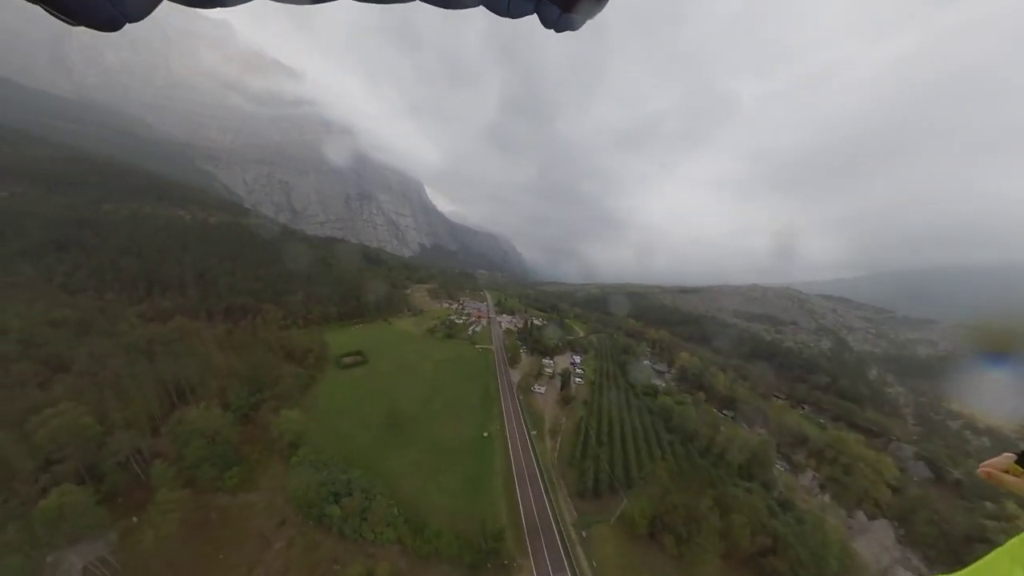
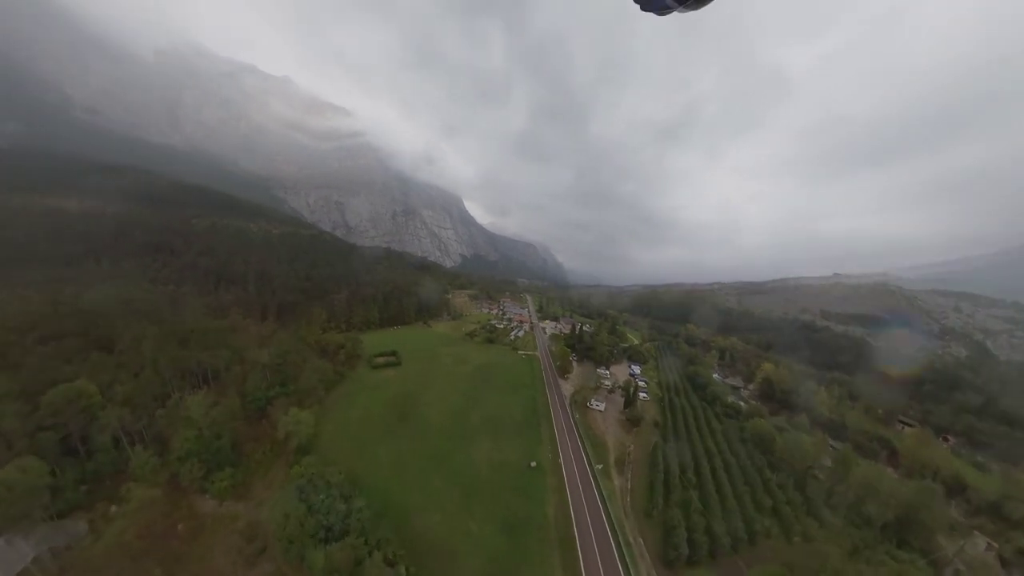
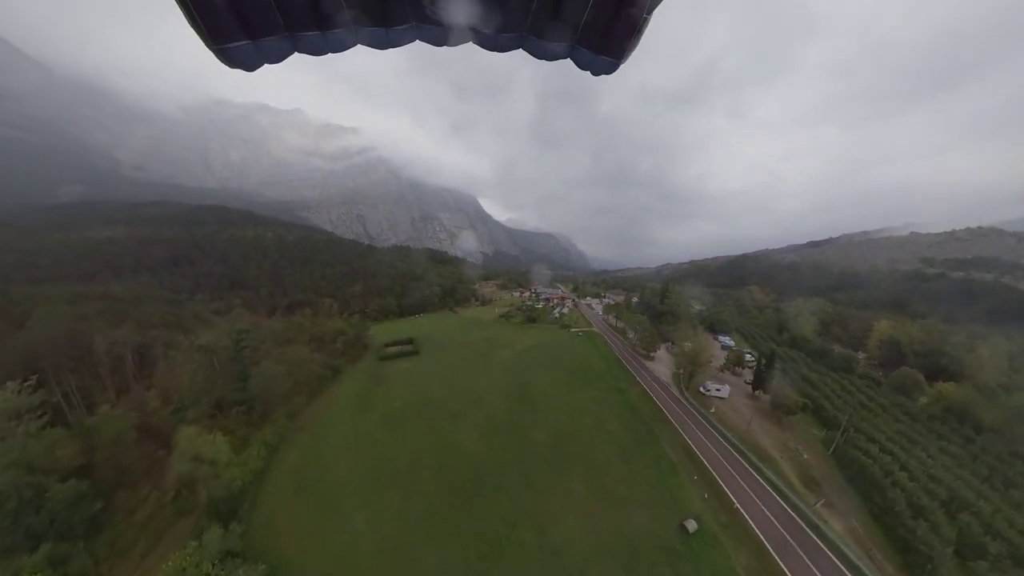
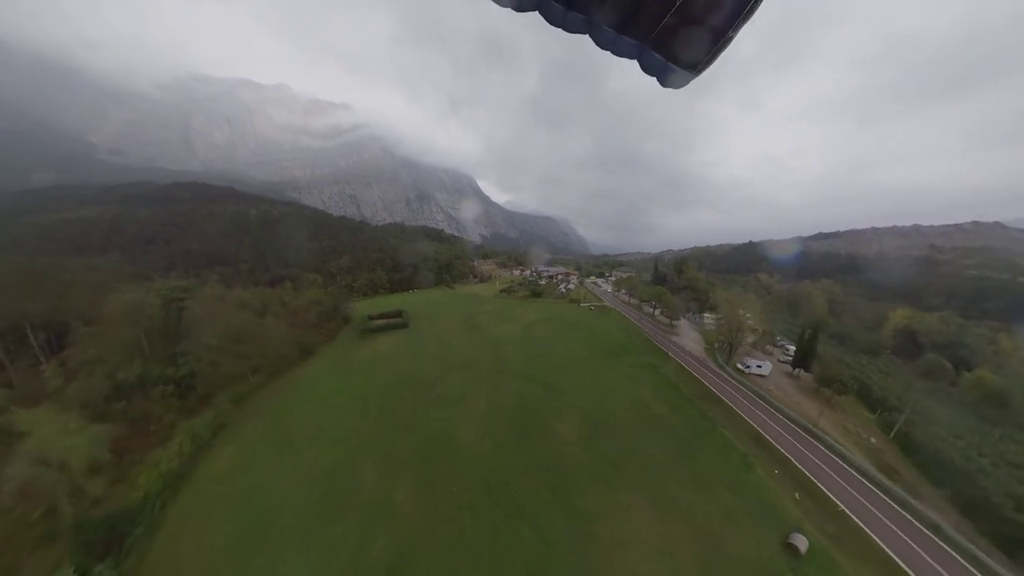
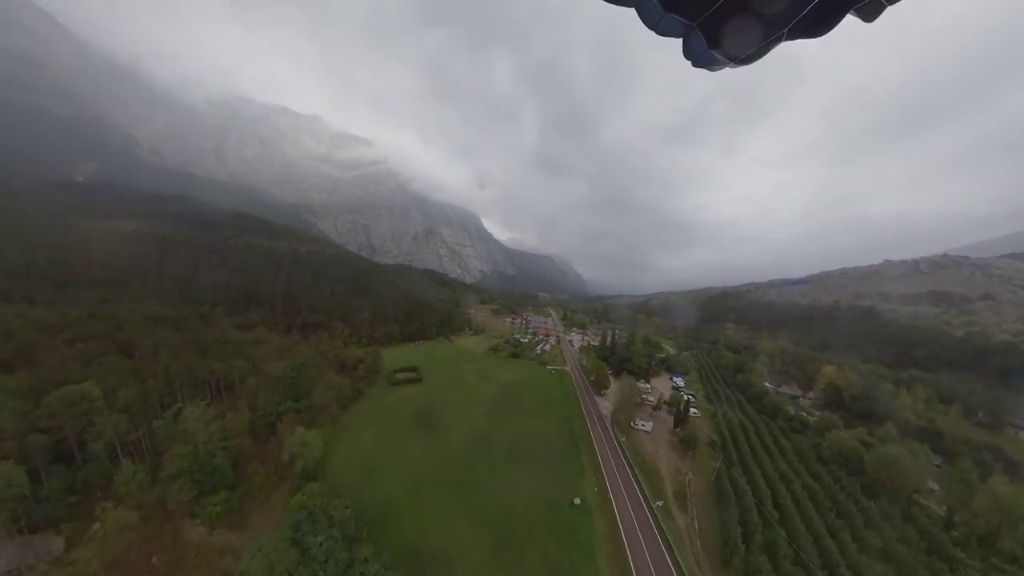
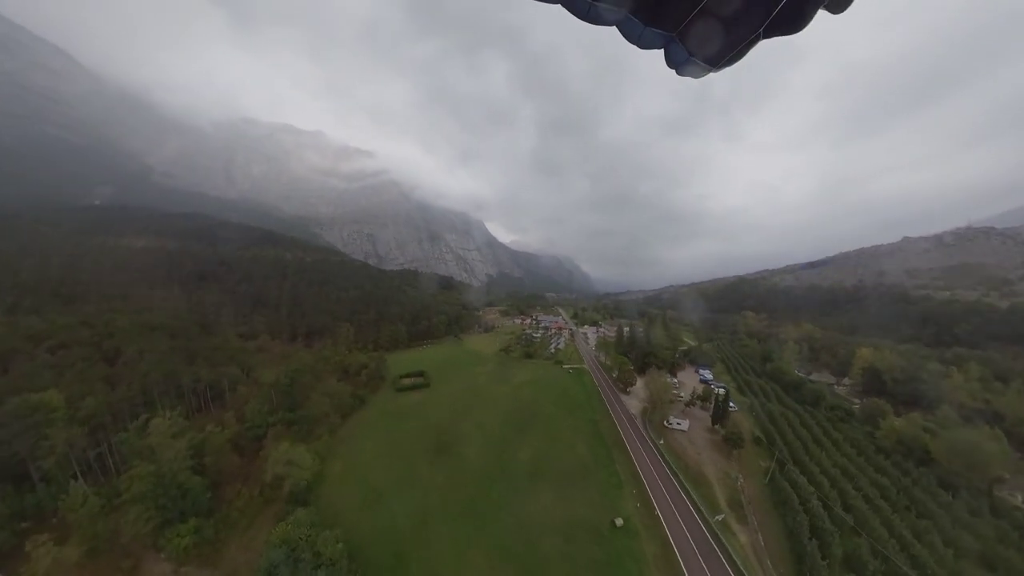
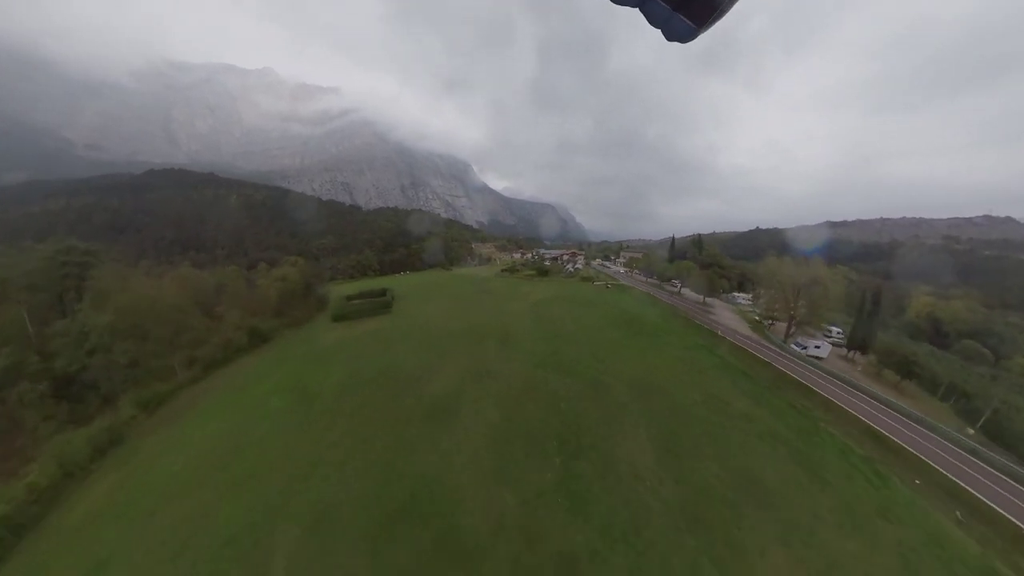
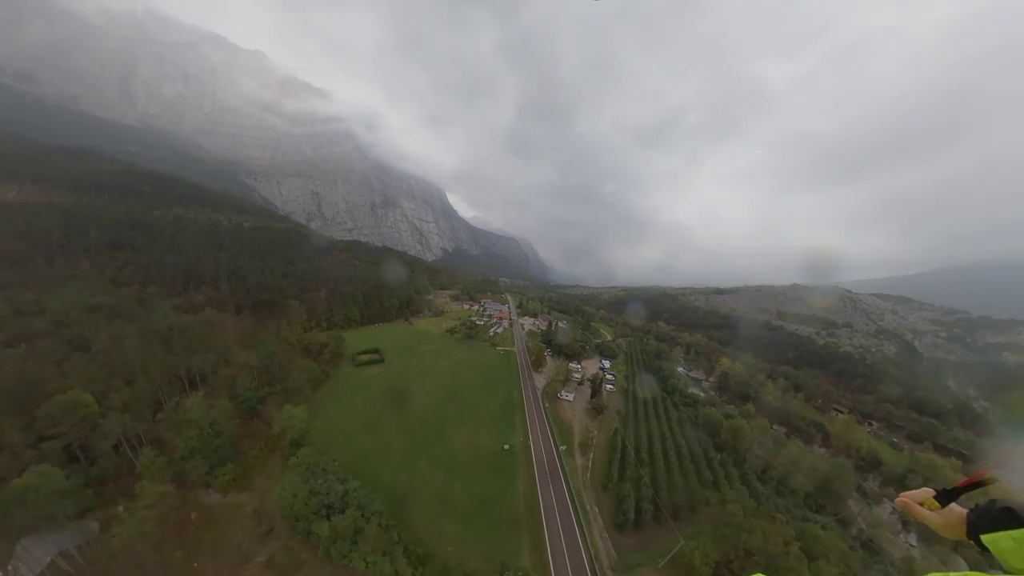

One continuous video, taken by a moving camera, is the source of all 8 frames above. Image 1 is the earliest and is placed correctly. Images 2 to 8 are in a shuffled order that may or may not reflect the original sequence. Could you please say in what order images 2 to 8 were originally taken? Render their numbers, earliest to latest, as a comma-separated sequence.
8, 2, 5, 6, 3, 4, 7
